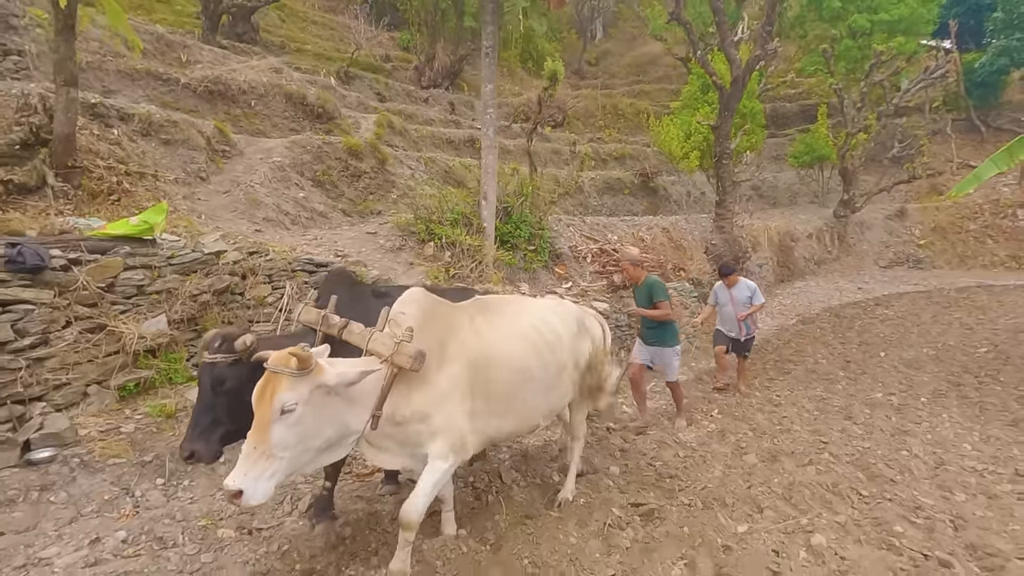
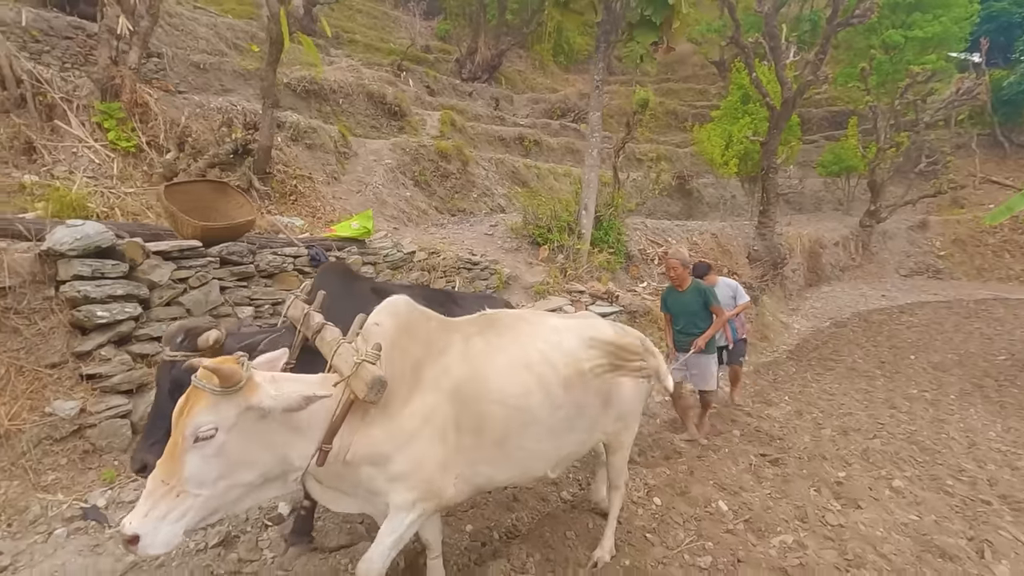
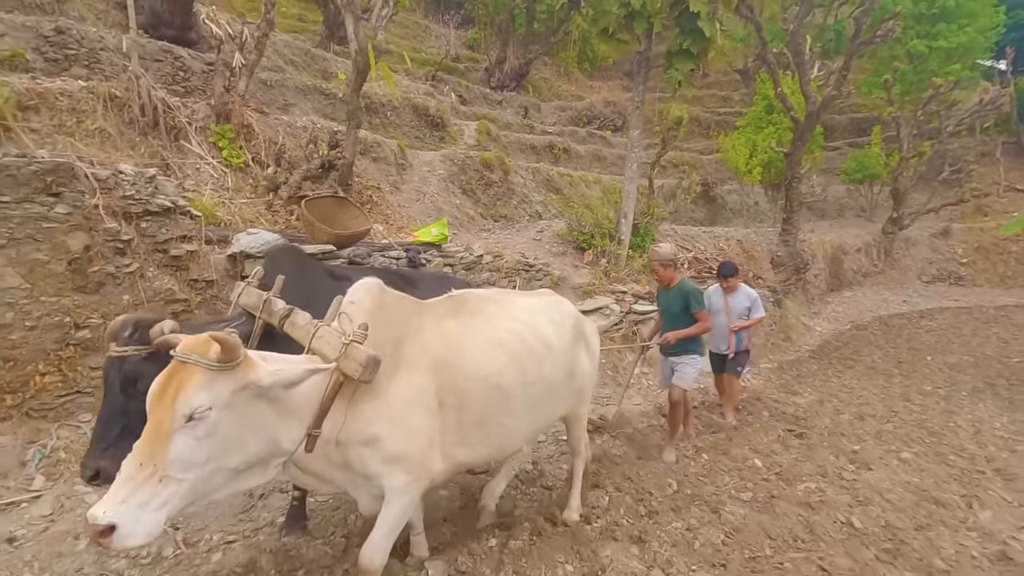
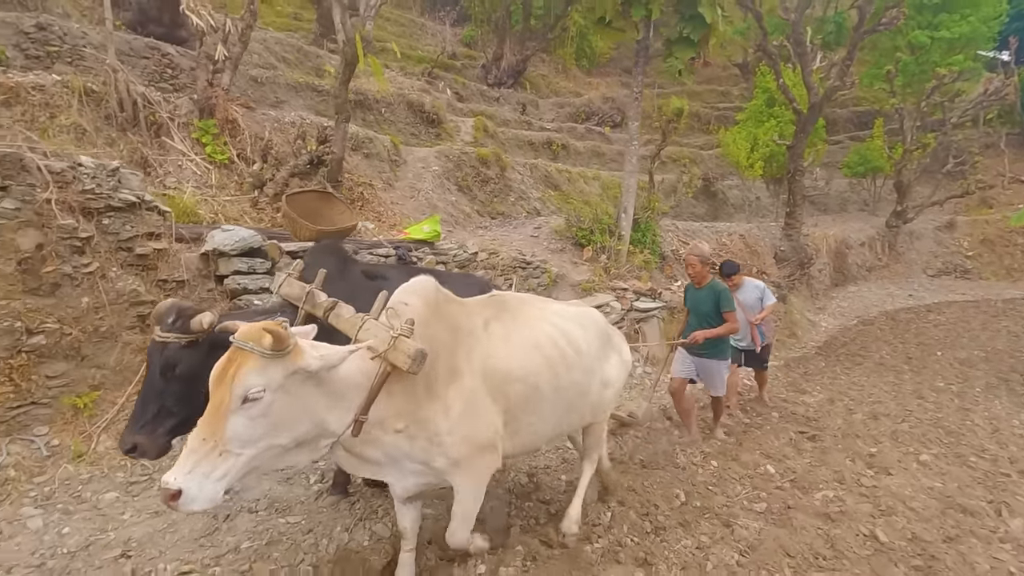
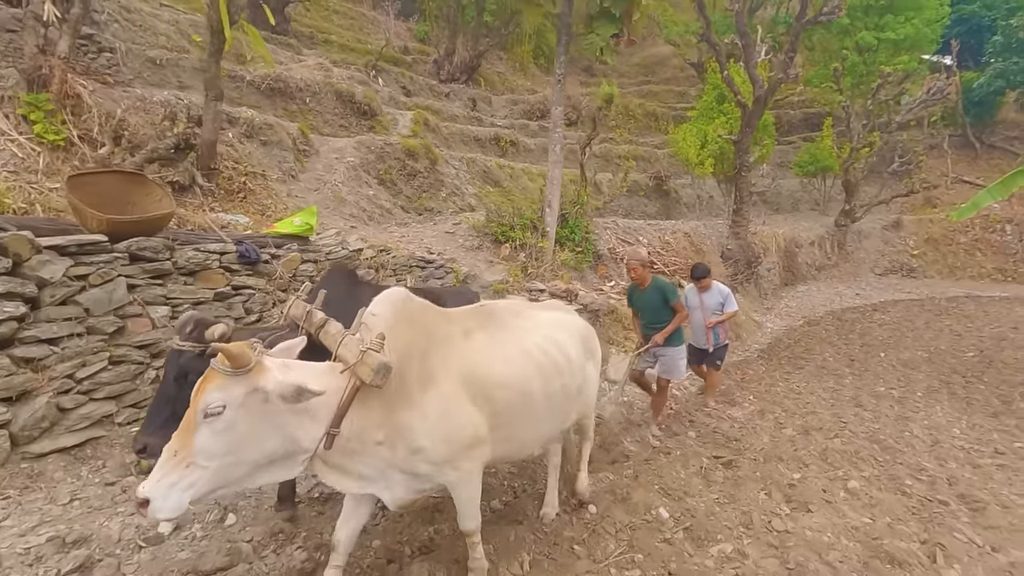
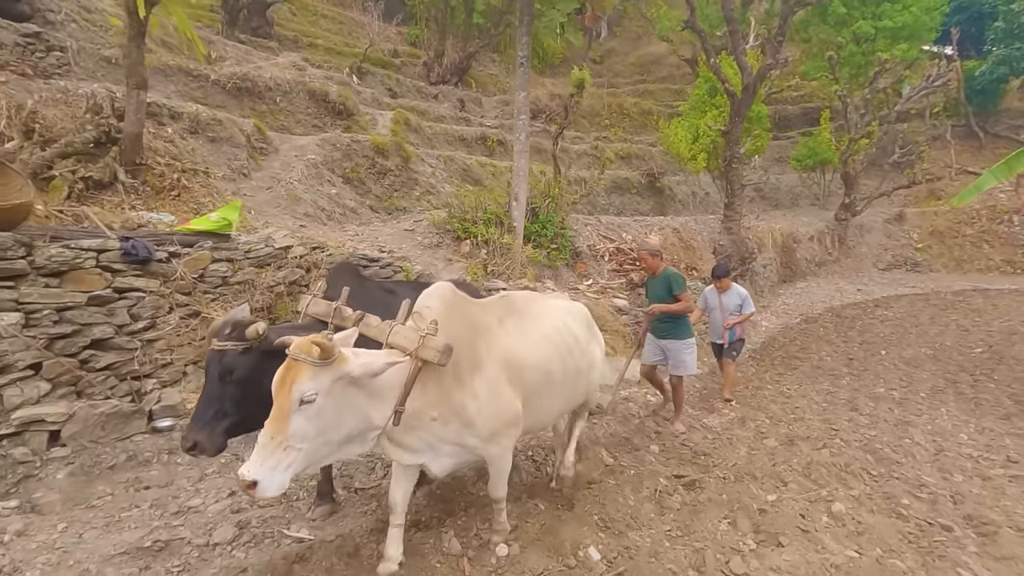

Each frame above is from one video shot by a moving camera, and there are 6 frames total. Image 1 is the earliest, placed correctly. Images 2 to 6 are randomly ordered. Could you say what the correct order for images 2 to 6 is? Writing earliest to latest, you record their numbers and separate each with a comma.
6, 5, 2, 4, 3
